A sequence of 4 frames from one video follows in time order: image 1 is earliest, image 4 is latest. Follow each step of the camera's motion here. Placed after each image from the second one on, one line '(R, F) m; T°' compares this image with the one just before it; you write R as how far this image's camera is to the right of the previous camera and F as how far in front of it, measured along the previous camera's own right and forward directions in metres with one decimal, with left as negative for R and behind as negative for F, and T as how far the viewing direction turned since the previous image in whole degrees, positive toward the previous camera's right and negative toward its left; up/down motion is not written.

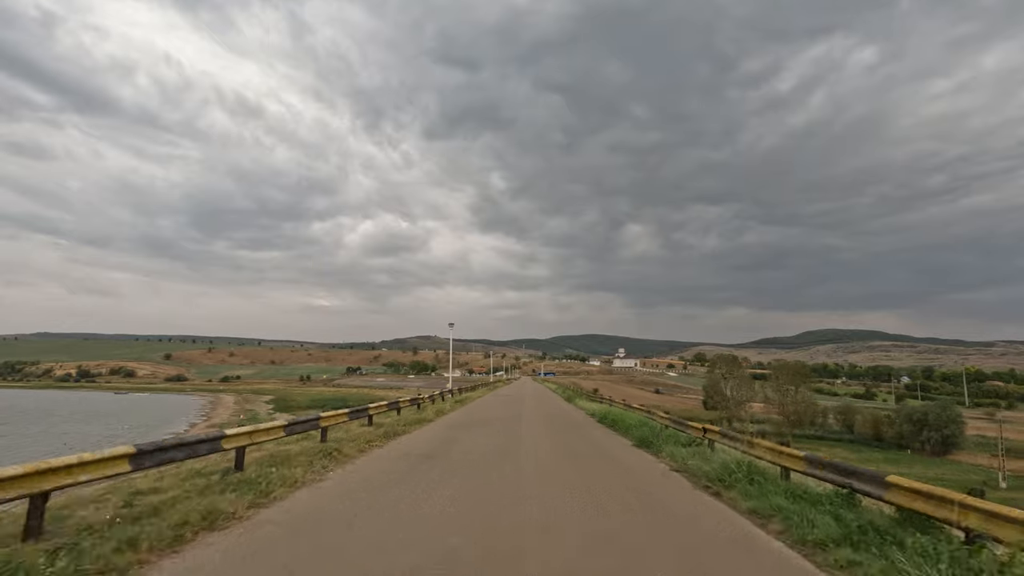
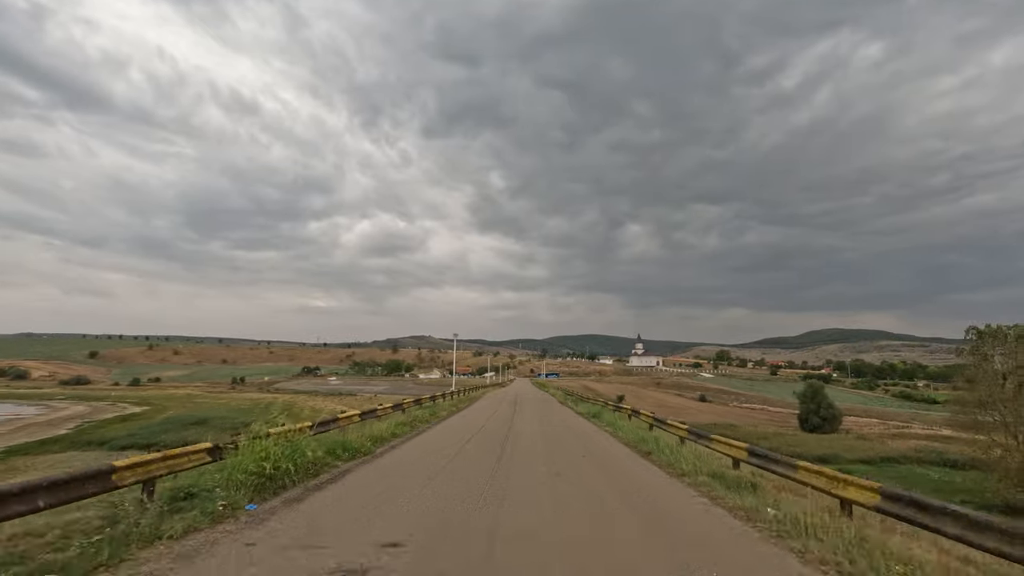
(+0.2, +4.5) m; 0°
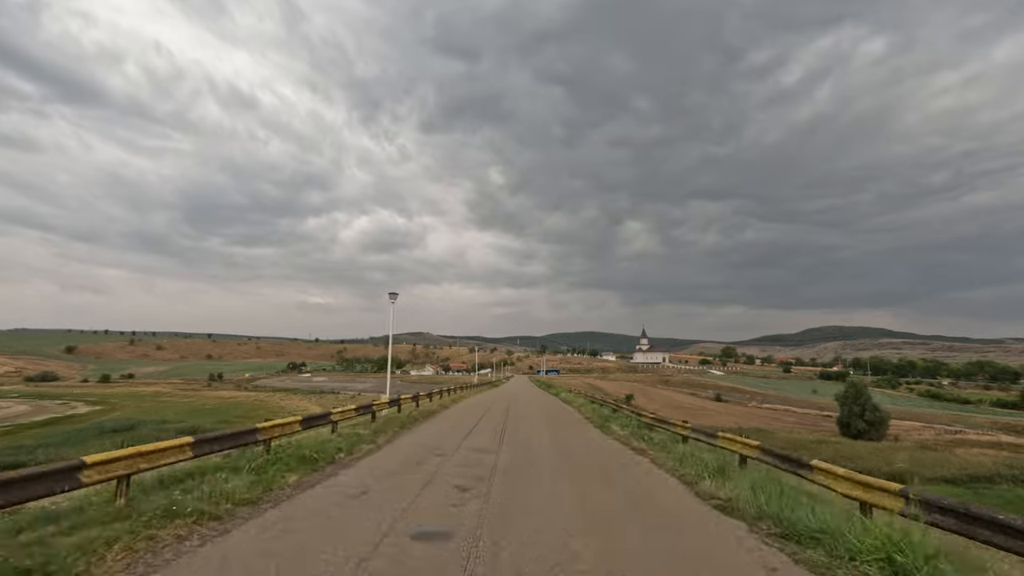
(0.0, +1.1) m; 0°
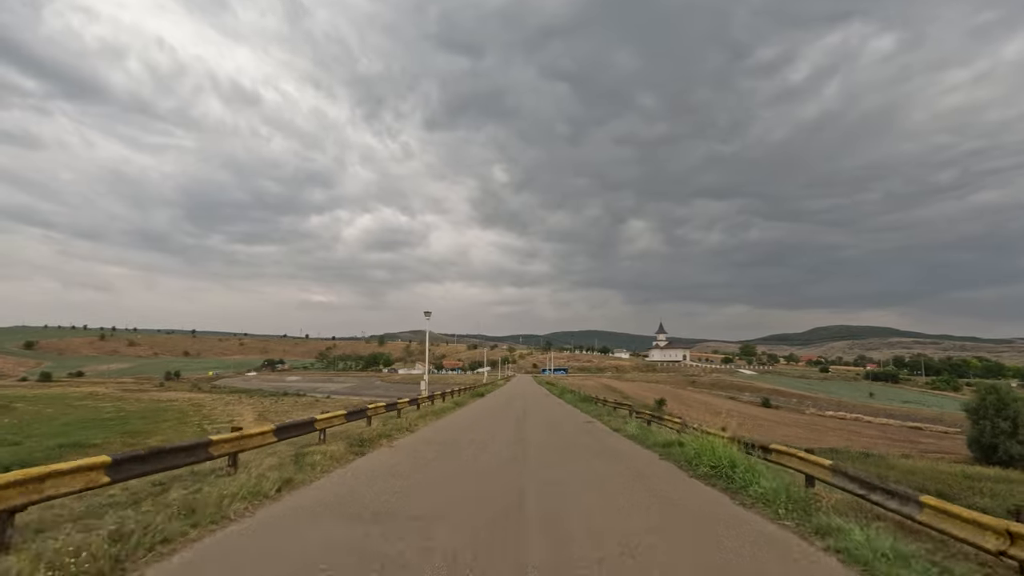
(0.0, +2.0) m; 0°
